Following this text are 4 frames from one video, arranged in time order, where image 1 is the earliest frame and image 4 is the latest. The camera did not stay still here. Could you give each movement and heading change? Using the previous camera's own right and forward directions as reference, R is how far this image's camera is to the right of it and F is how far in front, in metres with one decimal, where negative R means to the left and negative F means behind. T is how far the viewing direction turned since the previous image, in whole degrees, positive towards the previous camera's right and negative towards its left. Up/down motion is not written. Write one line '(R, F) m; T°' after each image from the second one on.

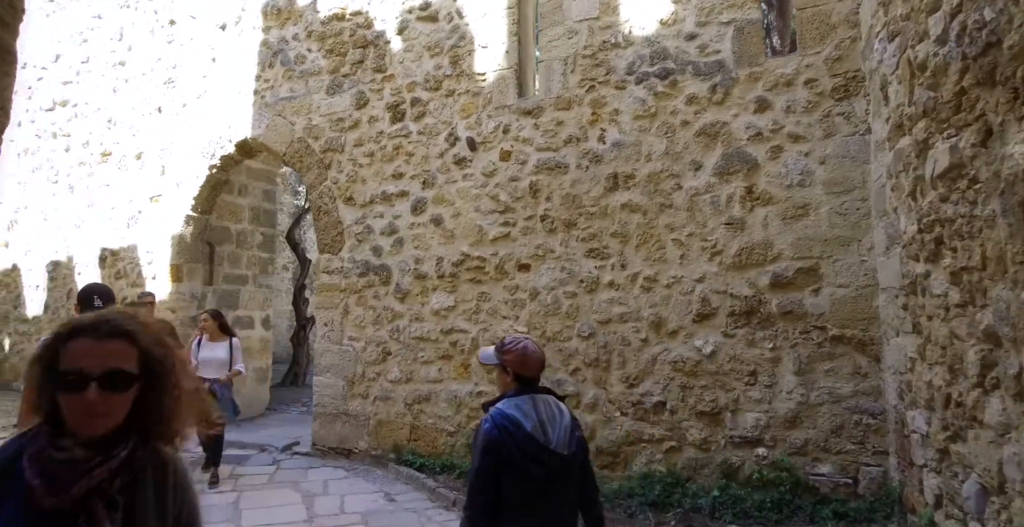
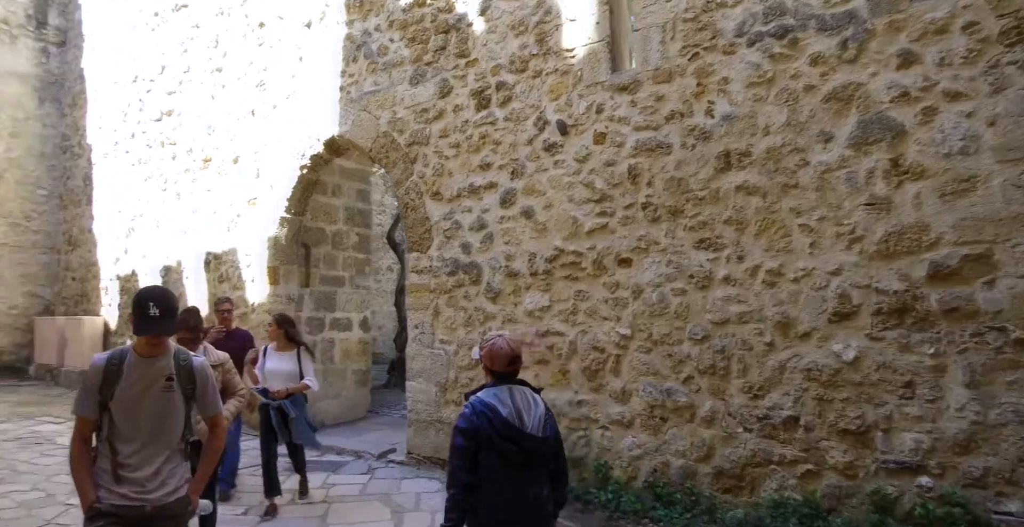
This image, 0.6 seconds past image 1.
(0.0, +0.4) m; -9°
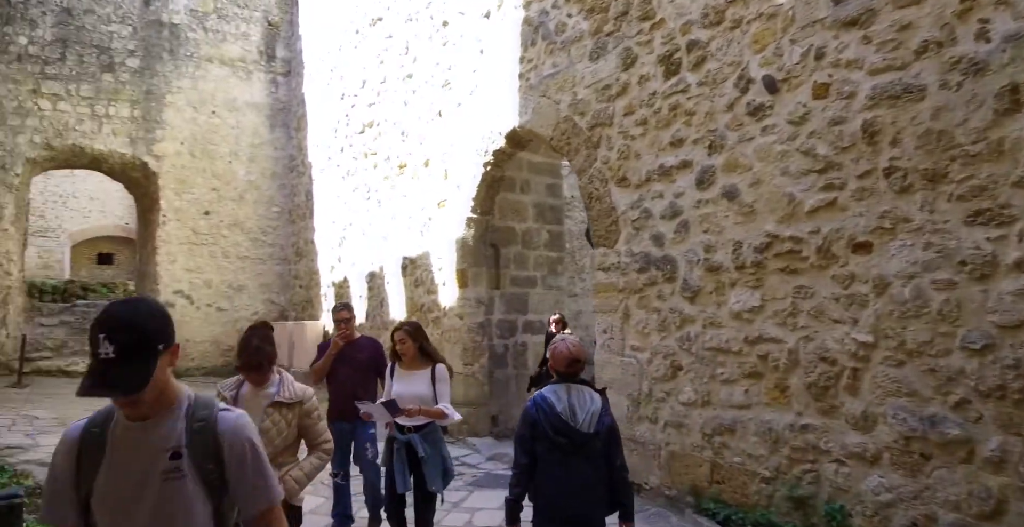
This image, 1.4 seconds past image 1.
(+0.1, +0.5) m; -19°
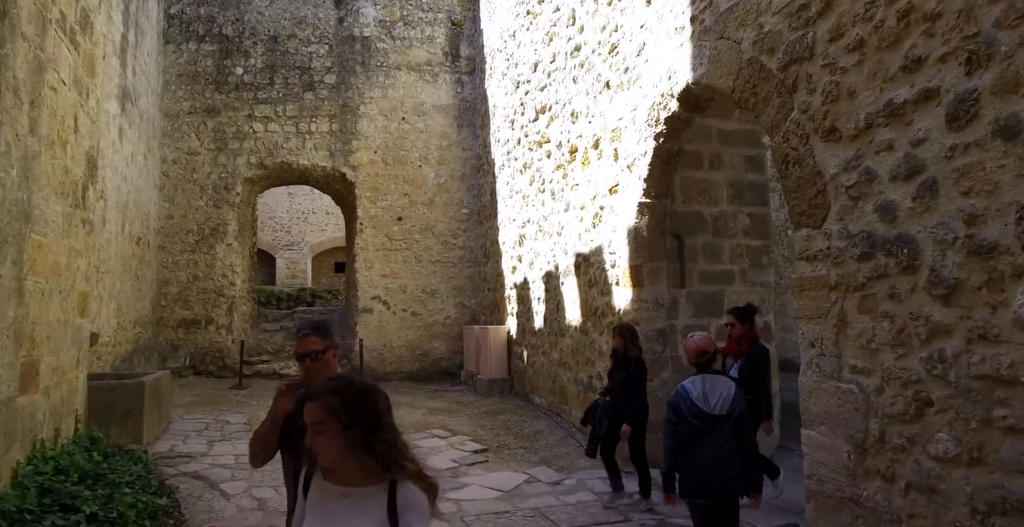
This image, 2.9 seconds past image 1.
(+0.4, +0.9) m; -20°
